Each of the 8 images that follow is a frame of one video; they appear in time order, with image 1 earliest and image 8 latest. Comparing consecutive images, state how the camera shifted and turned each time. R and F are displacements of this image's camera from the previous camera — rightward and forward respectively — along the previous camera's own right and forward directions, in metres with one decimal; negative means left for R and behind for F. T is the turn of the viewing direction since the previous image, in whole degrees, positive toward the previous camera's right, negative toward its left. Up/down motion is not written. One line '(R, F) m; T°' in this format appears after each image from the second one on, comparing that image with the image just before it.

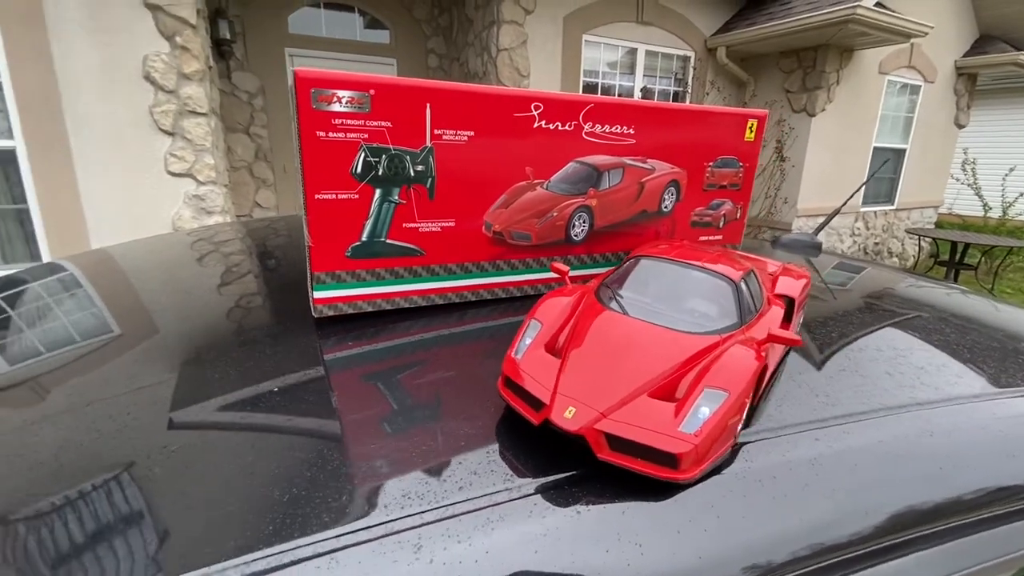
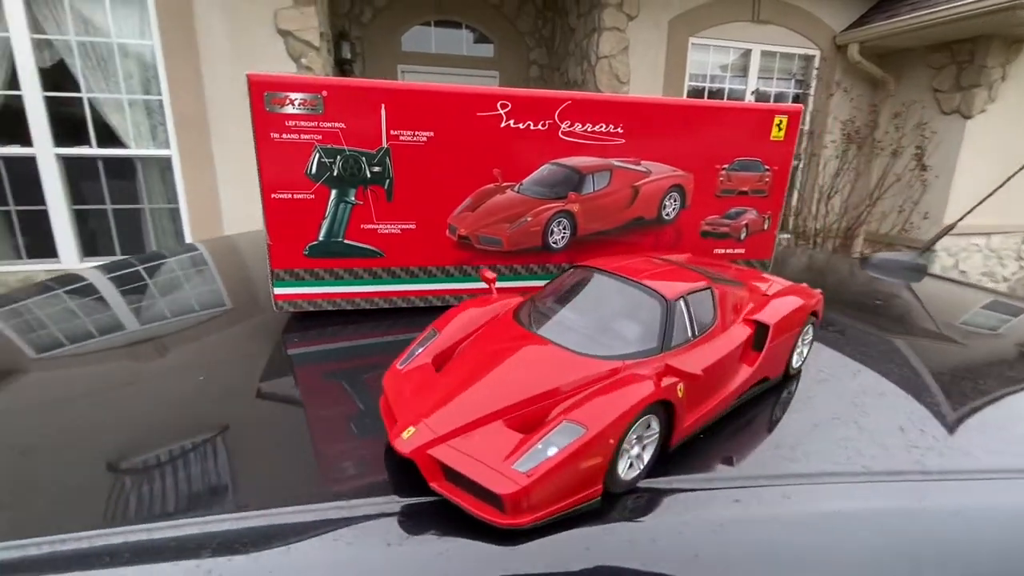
(+0.8, +0.3) m; -13°
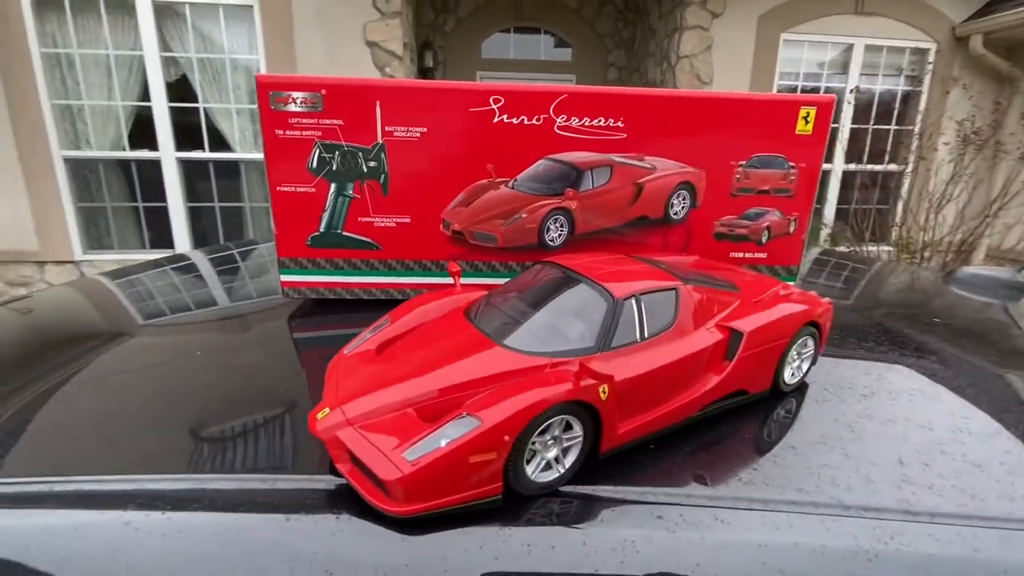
(+0.5, +0.1) m; -9°
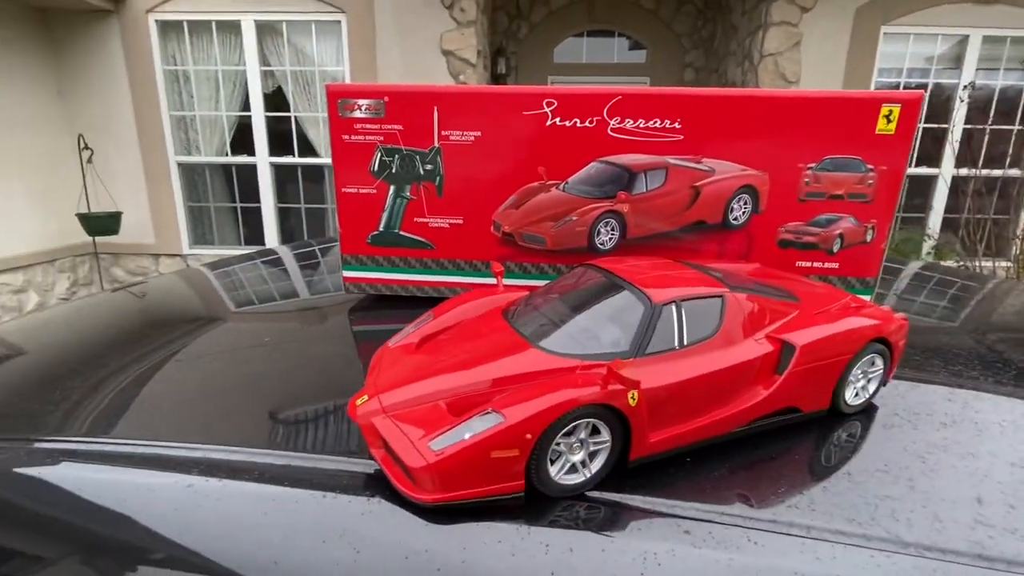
(+0.1, 0.0) m; -7°
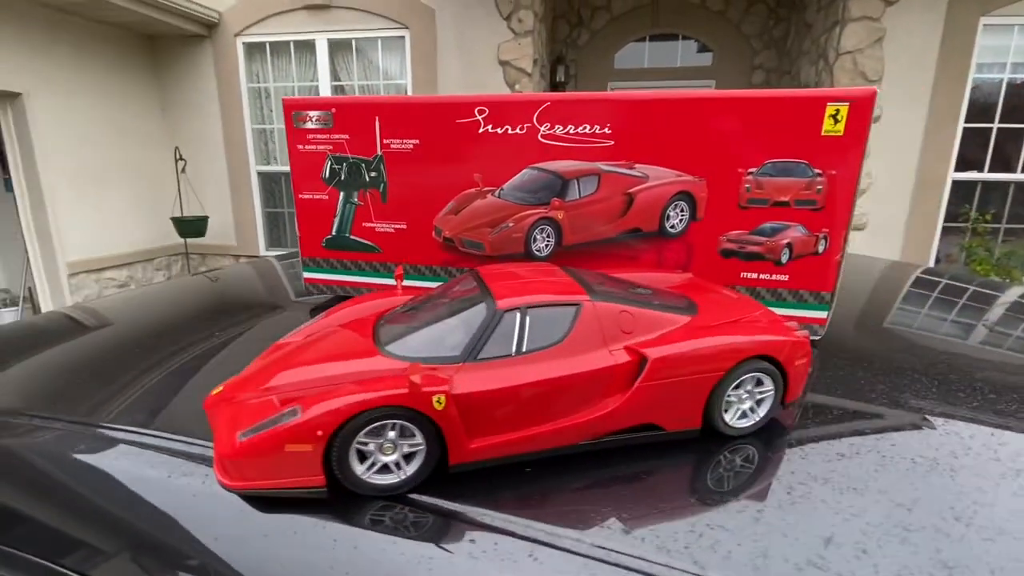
(+0.7, 0.0) m; -8°
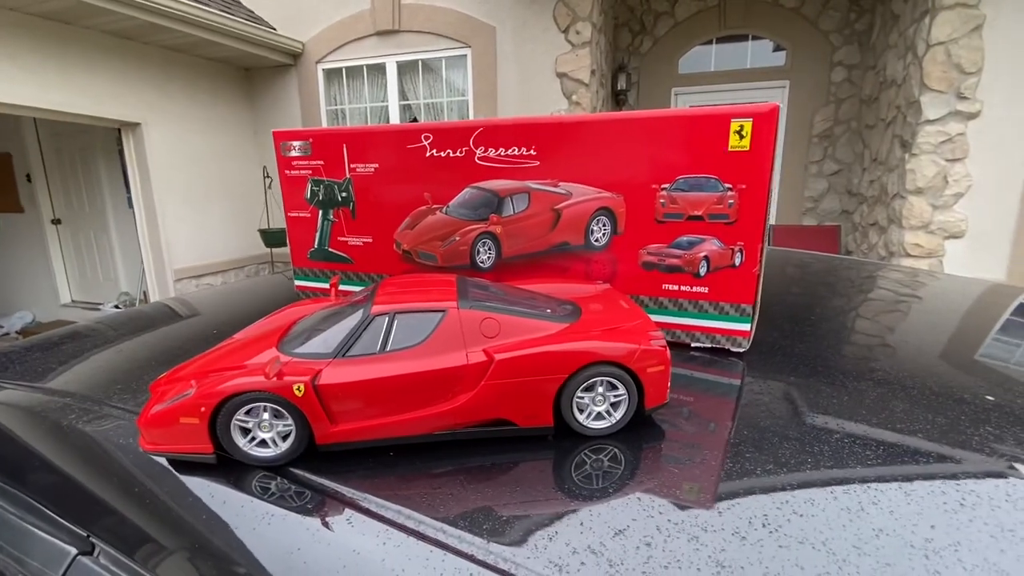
(+0.7, -0.2) m; -9°
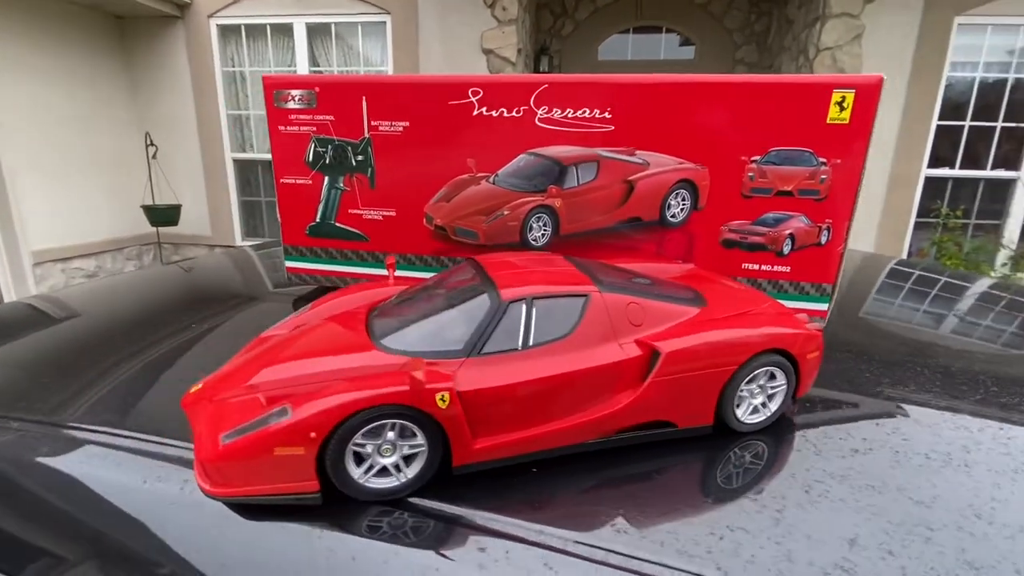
(-0.8, +0.4) m; +11°
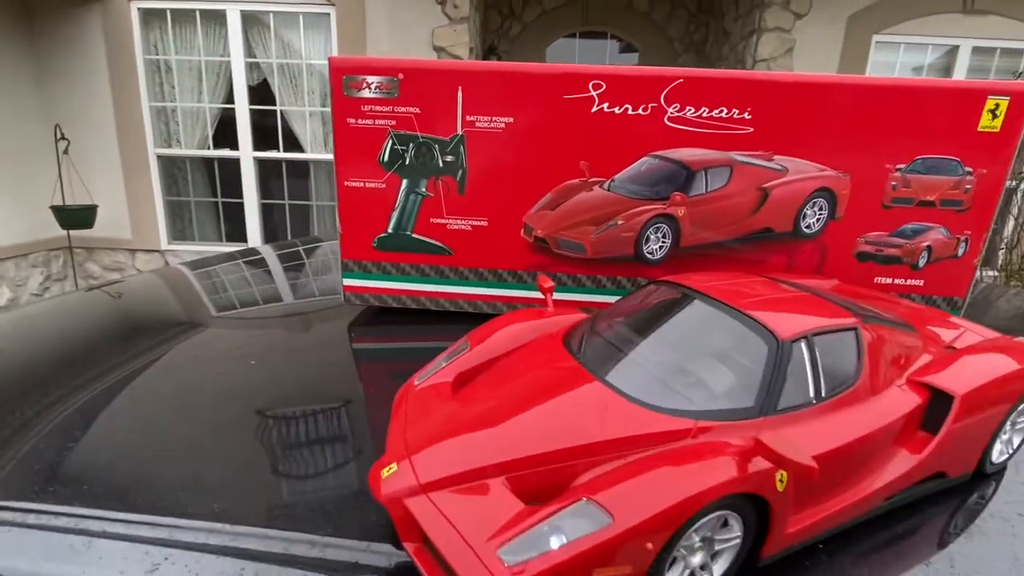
(-0.8, +0.4) m; +8°
